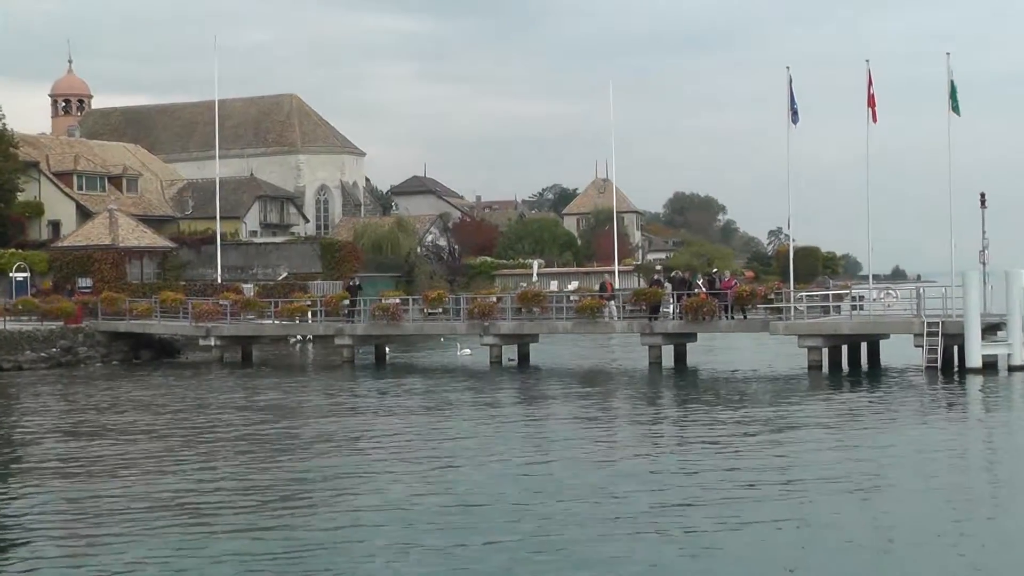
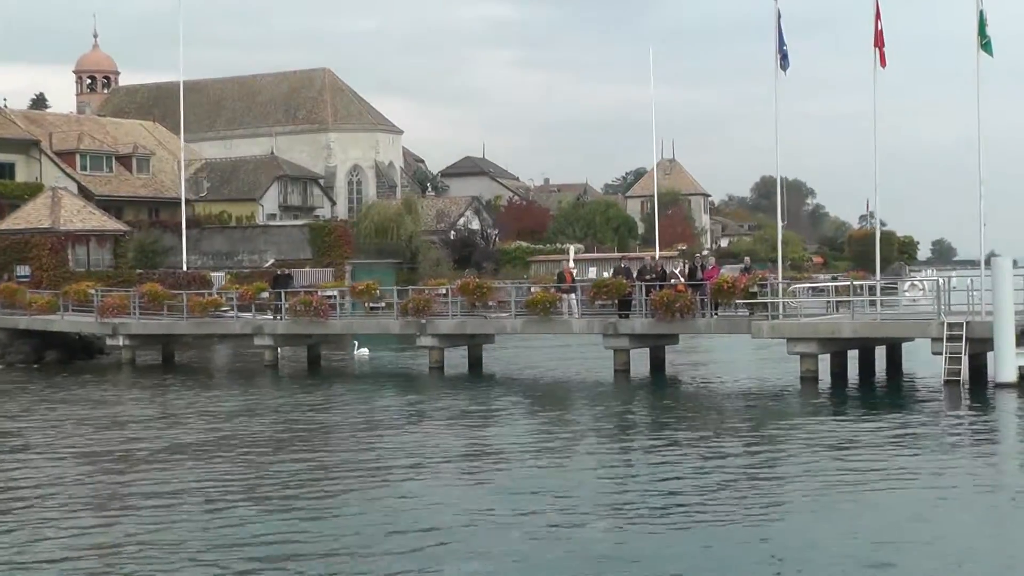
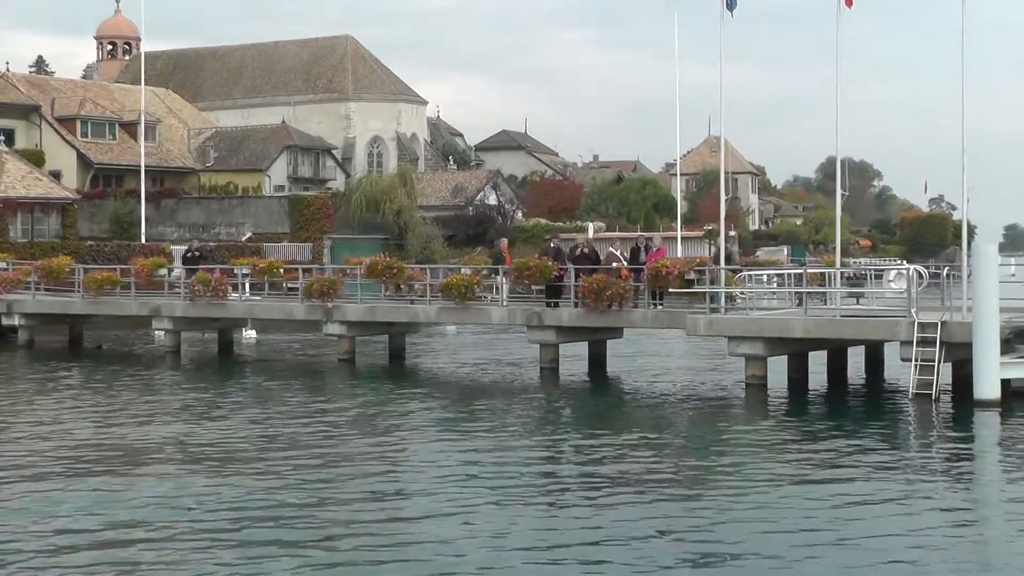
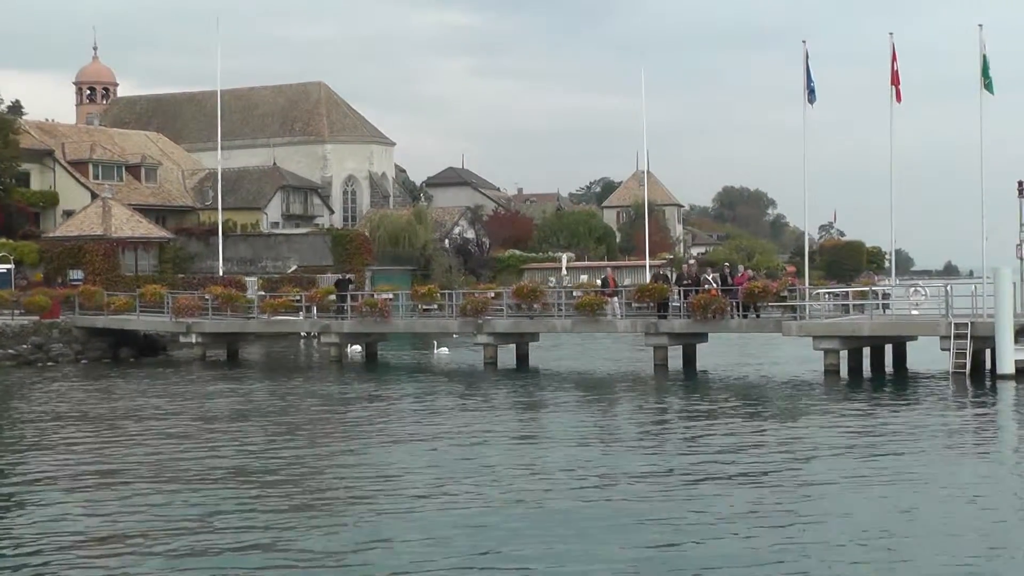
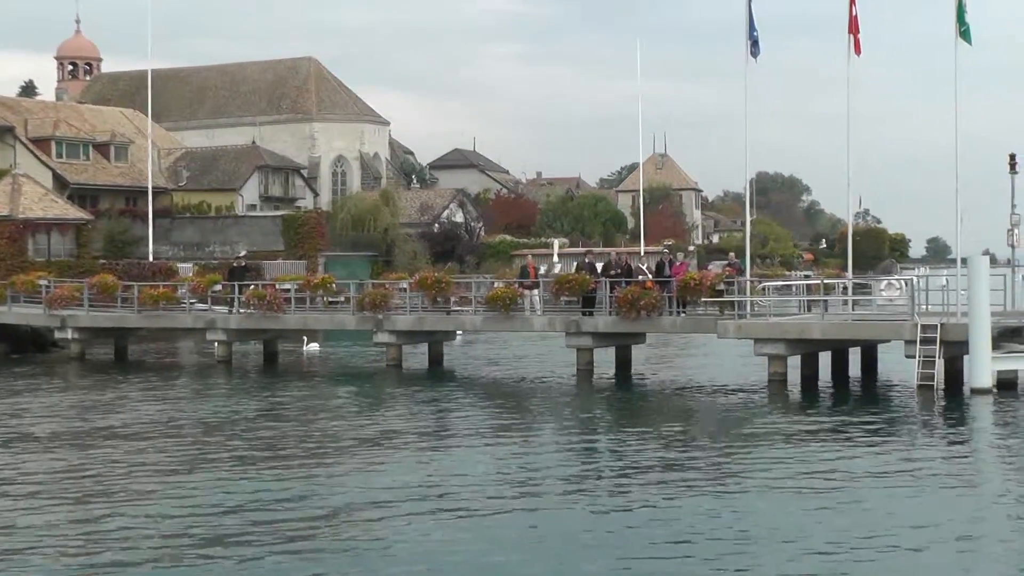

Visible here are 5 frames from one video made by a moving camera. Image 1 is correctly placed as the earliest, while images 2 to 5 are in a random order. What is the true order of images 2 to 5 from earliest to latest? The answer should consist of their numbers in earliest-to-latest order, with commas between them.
4, 2, 5, 3
